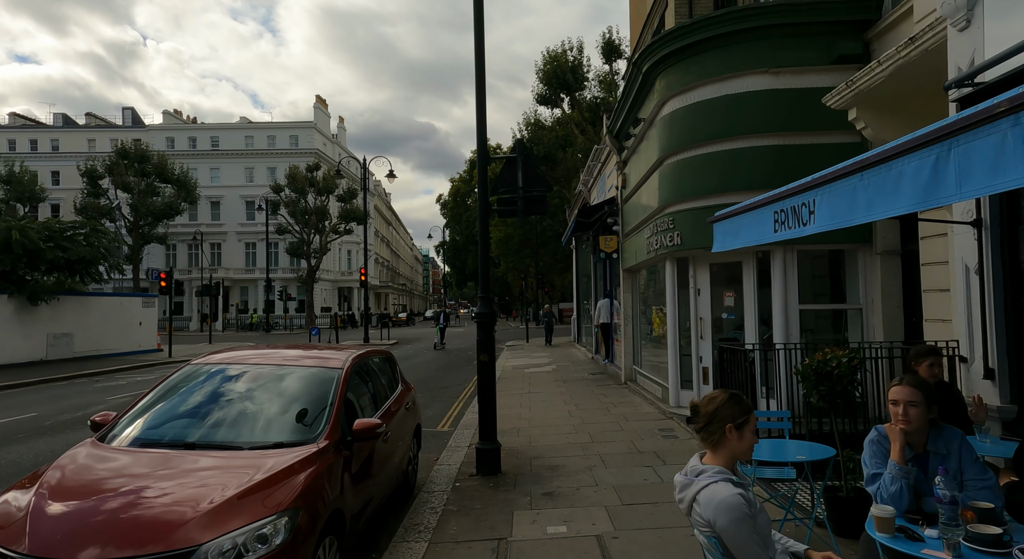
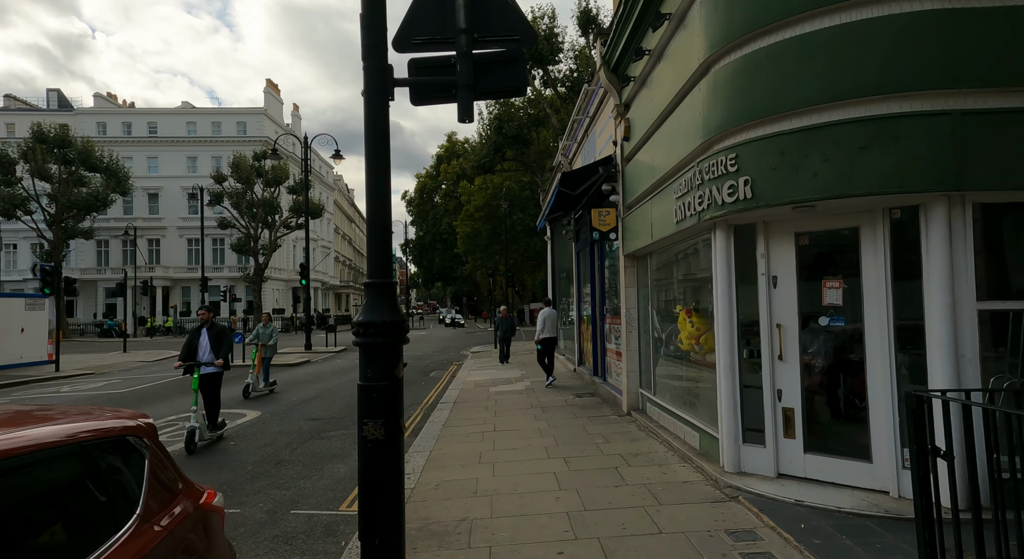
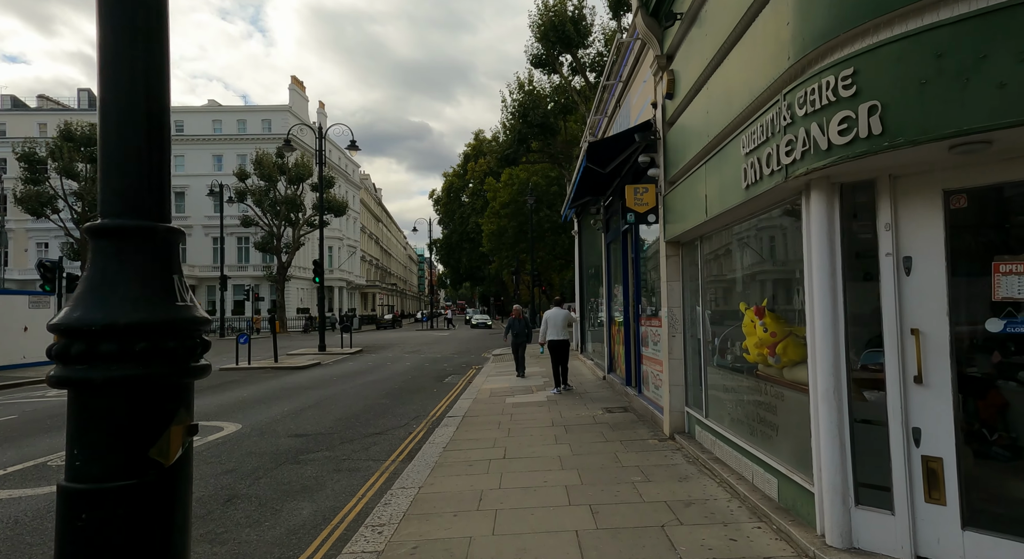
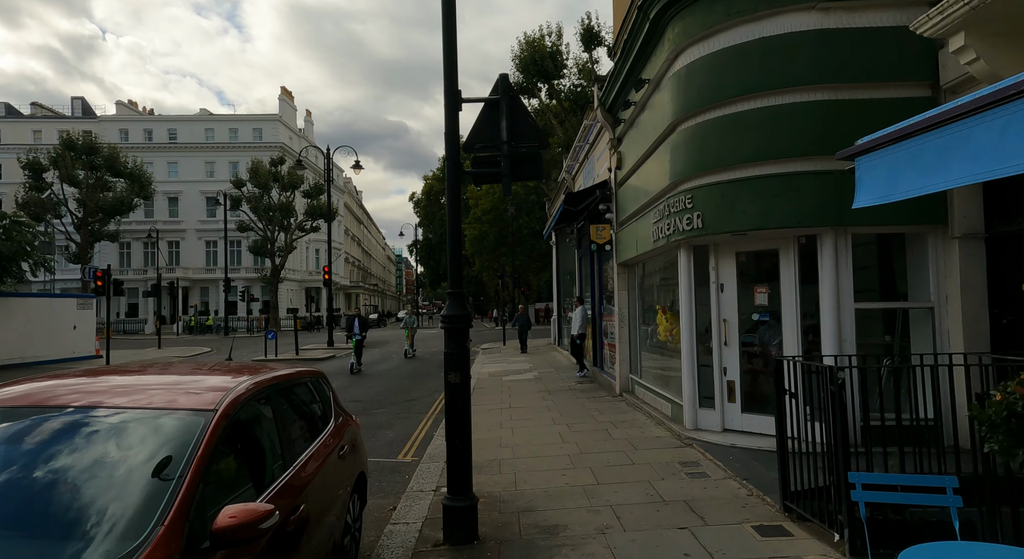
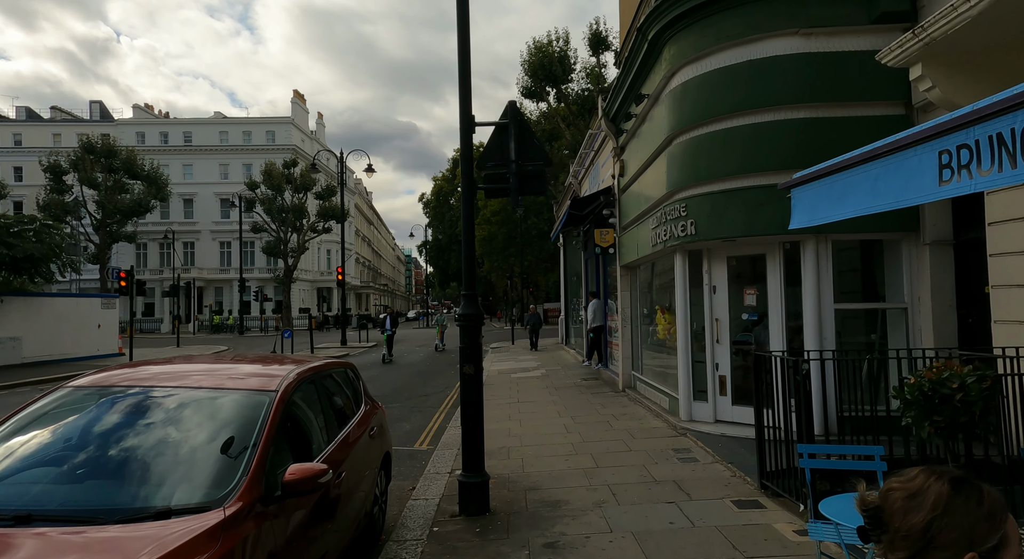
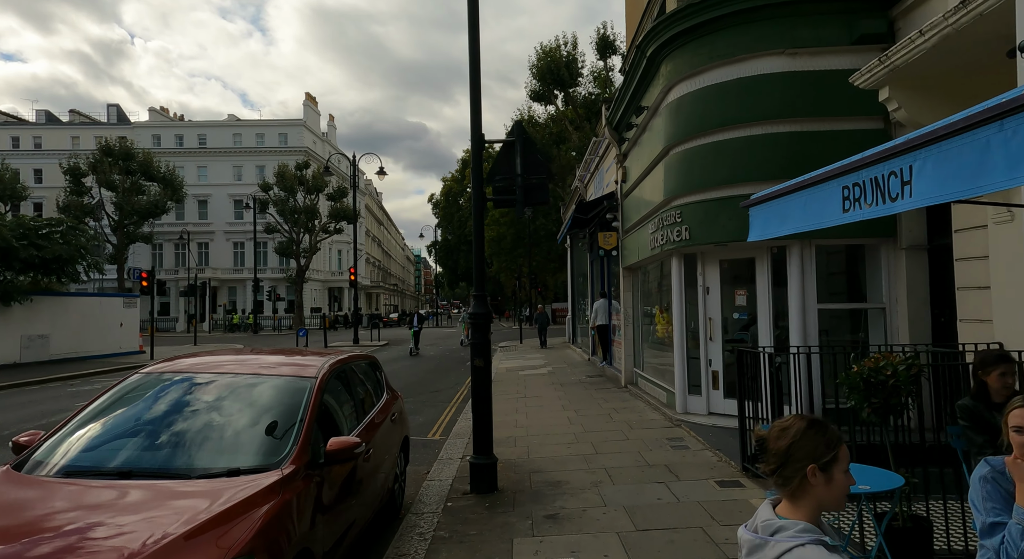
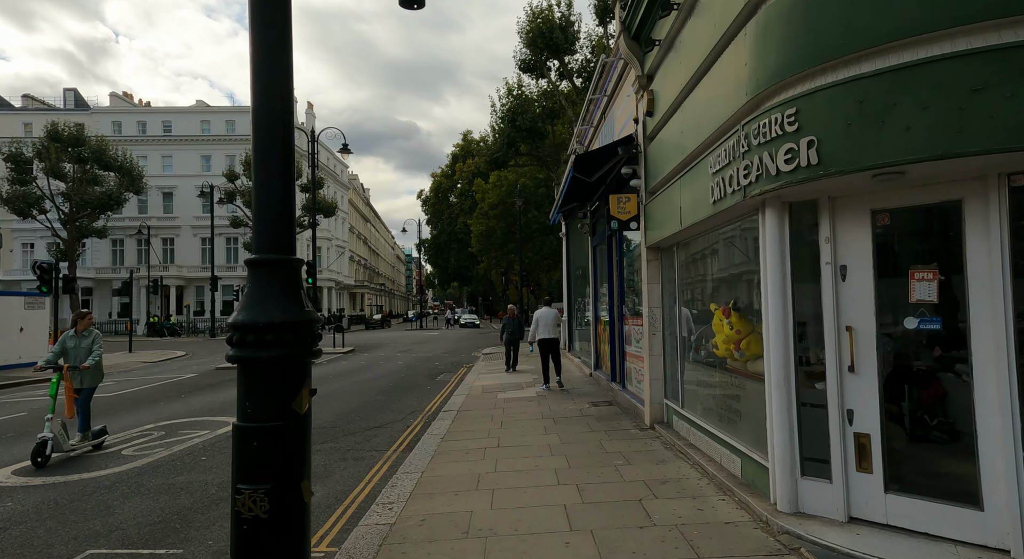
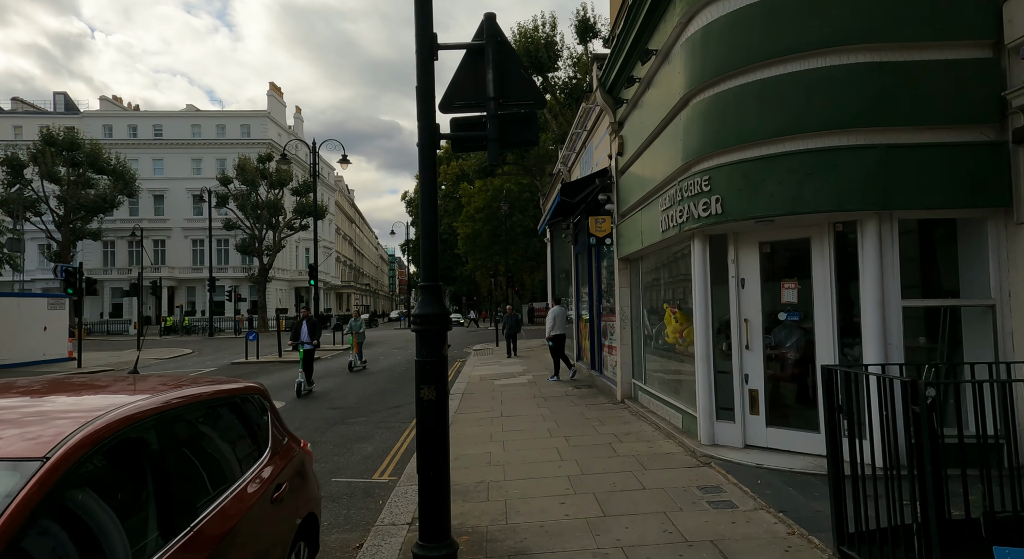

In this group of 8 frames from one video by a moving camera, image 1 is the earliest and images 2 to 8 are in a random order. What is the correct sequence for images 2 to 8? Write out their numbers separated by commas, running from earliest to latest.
6, 5, 4, 8, 2, 7, 3
